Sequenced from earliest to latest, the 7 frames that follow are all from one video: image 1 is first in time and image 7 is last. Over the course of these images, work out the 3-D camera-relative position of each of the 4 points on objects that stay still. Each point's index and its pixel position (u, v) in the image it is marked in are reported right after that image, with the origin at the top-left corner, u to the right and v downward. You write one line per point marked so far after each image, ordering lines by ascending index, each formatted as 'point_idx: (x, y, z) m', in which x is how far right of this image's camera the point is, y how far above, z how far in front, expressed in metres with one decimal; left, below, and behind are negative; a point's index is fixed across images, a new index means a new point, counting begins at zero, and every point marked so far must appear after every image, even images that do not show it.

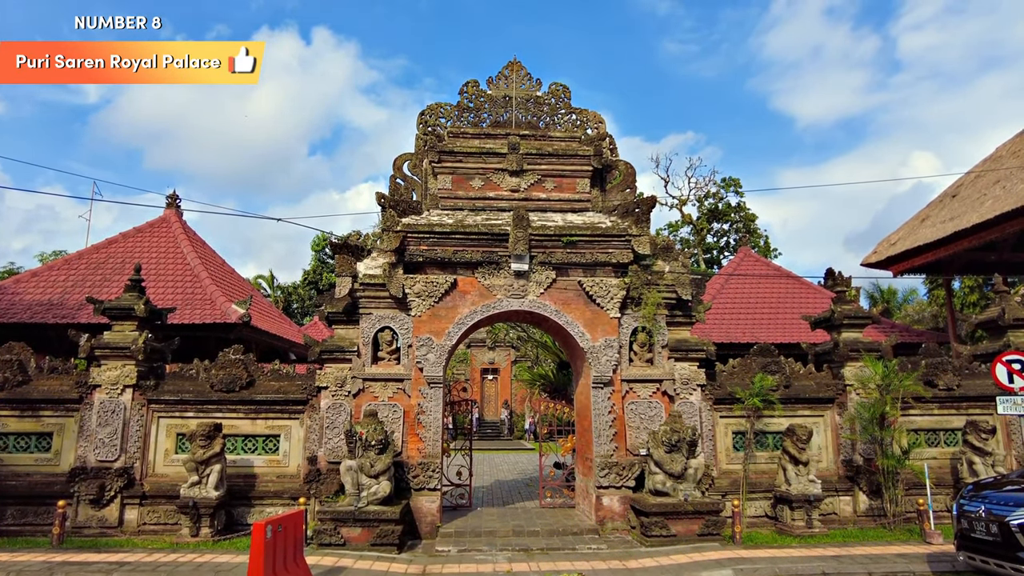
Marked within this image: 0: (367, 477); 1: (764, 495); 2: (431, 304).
0: (-1.9, -2.4, +7.6) m
1: (+3.8, -3.1, +8.9) m
2: (-1.2, -0.3, +8.6) m
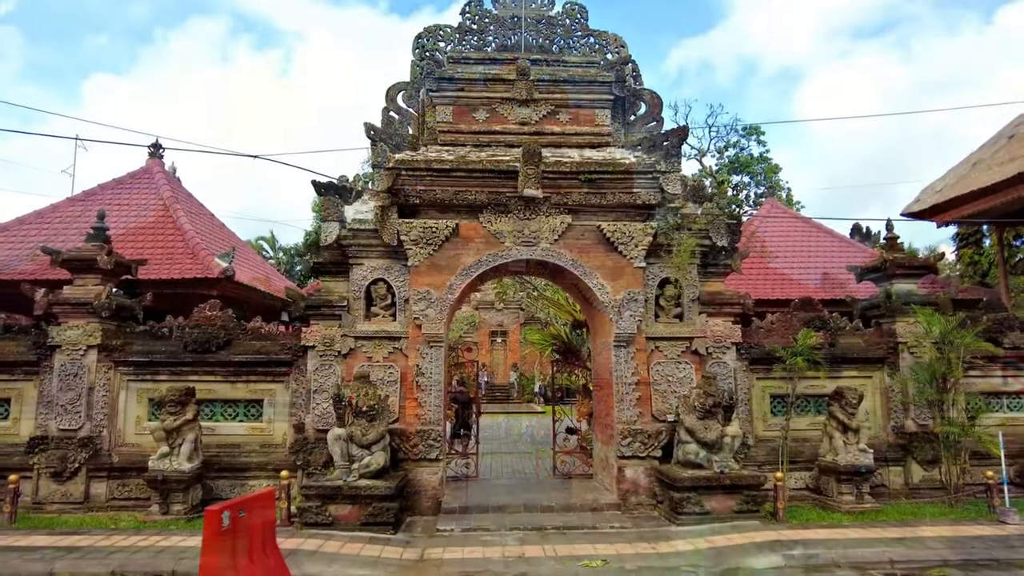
0: (-1.7, -1.8, +6.7) m
1: (+3.9, -2.4, +7.9) m
2: (-1.0, +0.4, +7.5) m
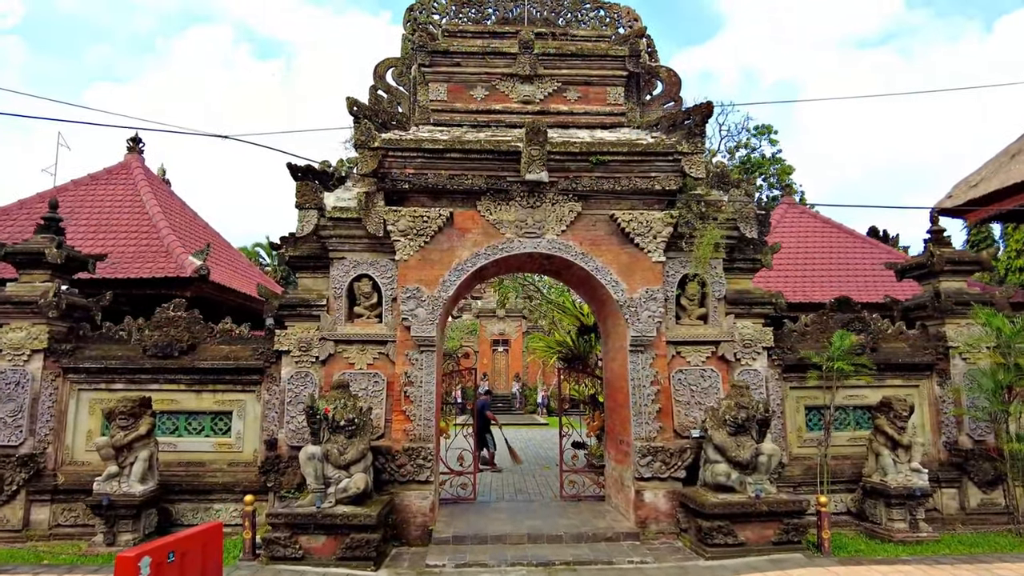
0: (-1.7, -1.8, +5.7) m
1: (+3.9, -2.3, +6.9) m
2: (-1.0, +0.5, +6.6) m
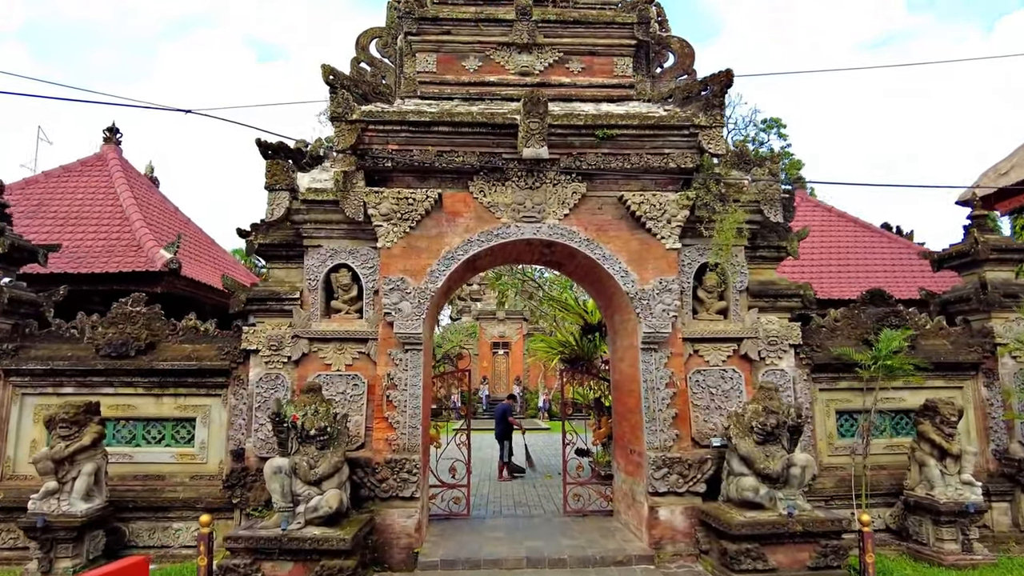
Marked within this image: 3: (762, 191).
0: (-1.8, -1.7, +5.0) m
1: (+3.9, -2.2, +6.2) m
2: (-1.0, +0.6, +5.9) m
3: (+2.7, +1.0, +6.4) m
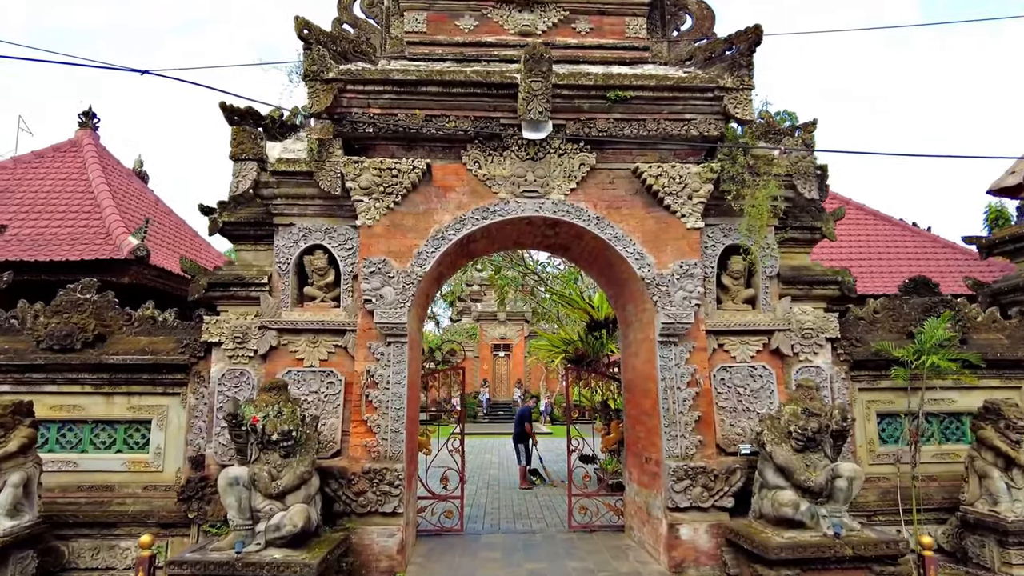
0: (-1.8, -1.5, +4.2) m
1: (+3.9, -2.1, +5.4) m
2: (-1.1, +0.7, +5.2) m
3: (+2.7, +1.2, +5.6) m
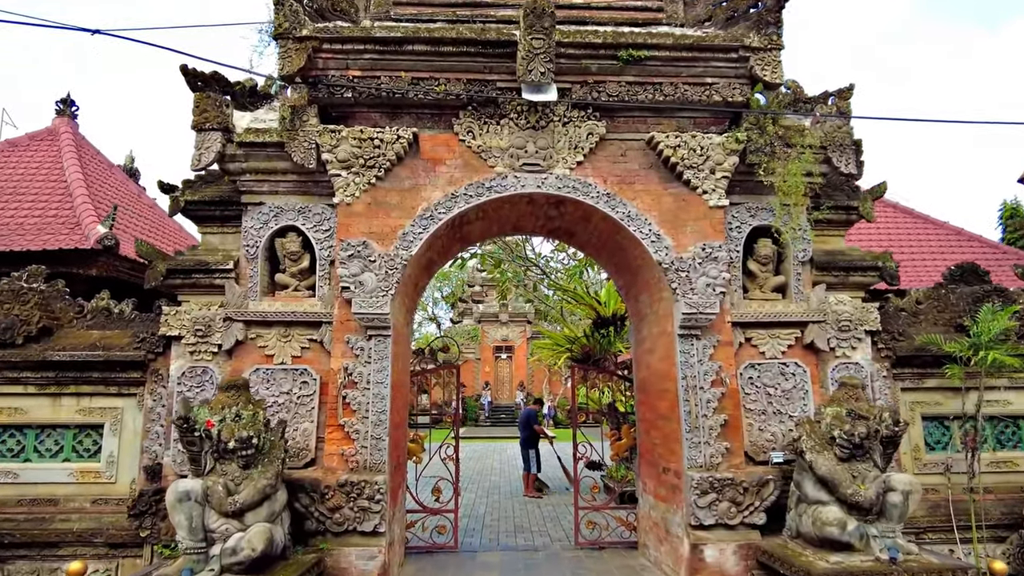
0: (-1.8, -1.4, +3.6) m
1: (+3.9, -2.0, +4.8) m
2: (-1.1, +0.8, +4.6) m
3: (+2.7, +1.3, +5.0) m
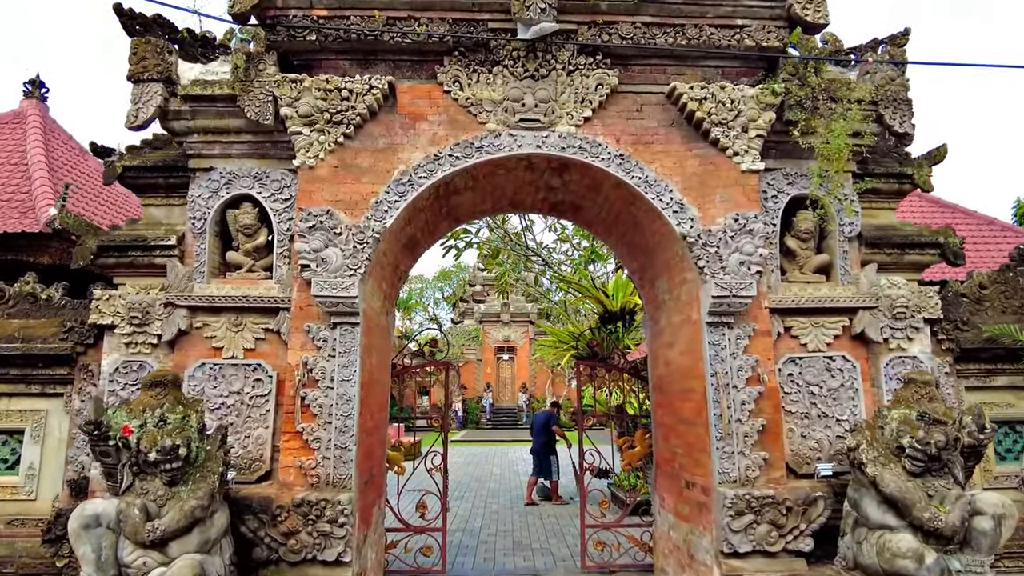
0: (-1.8, -1.3, +2.9) m
1: (+3.9, -1.8, +4.0) m
2: (-1.1, +0.9, +3.8) m
3: (+2.6, +1.4, +4.2) m
